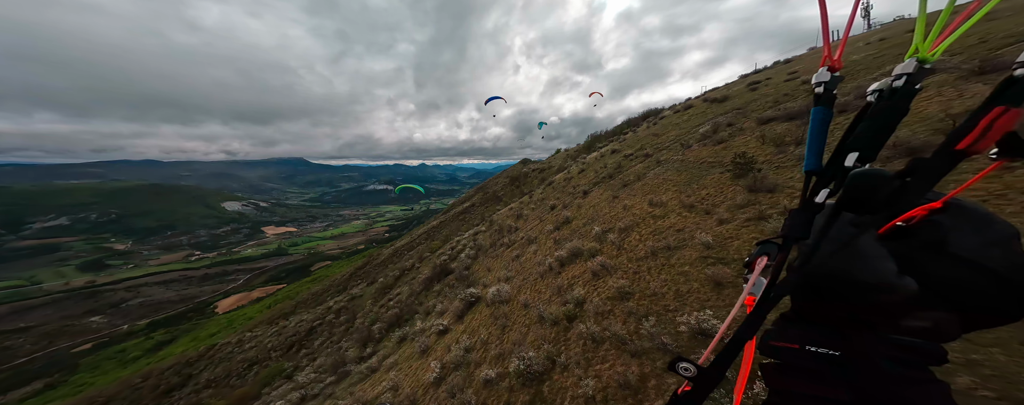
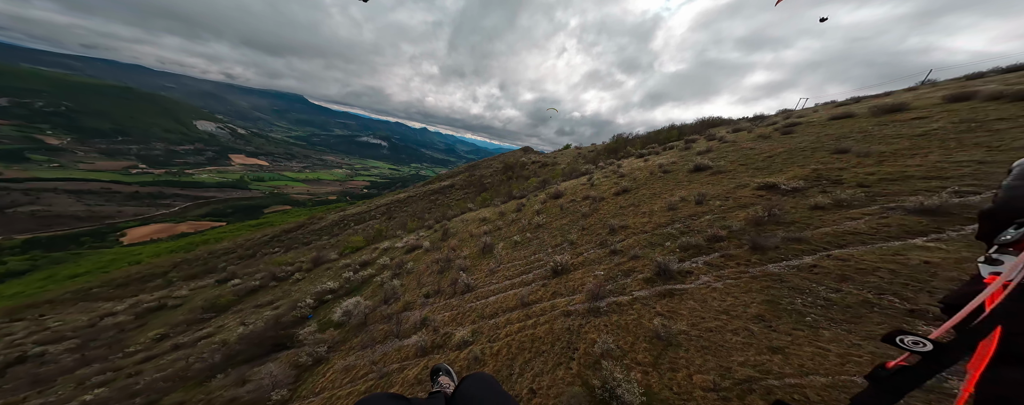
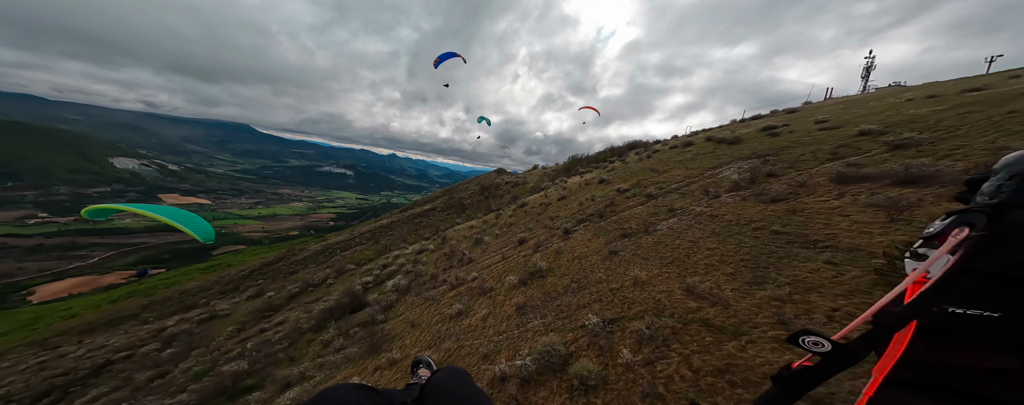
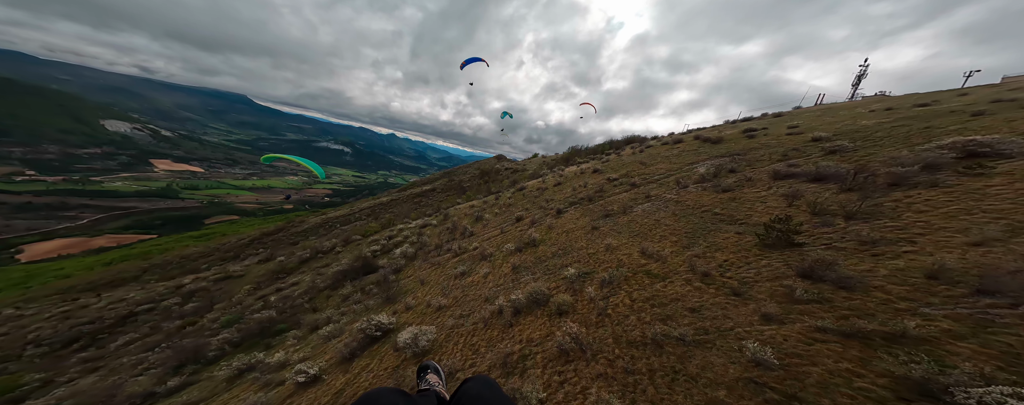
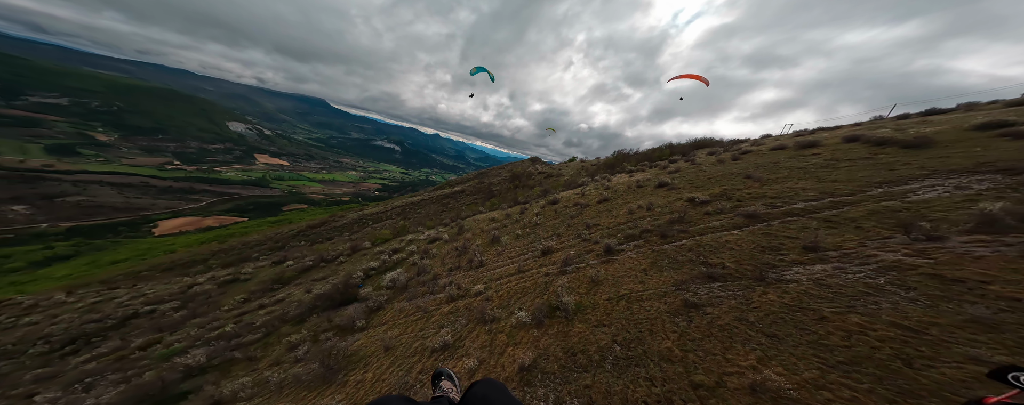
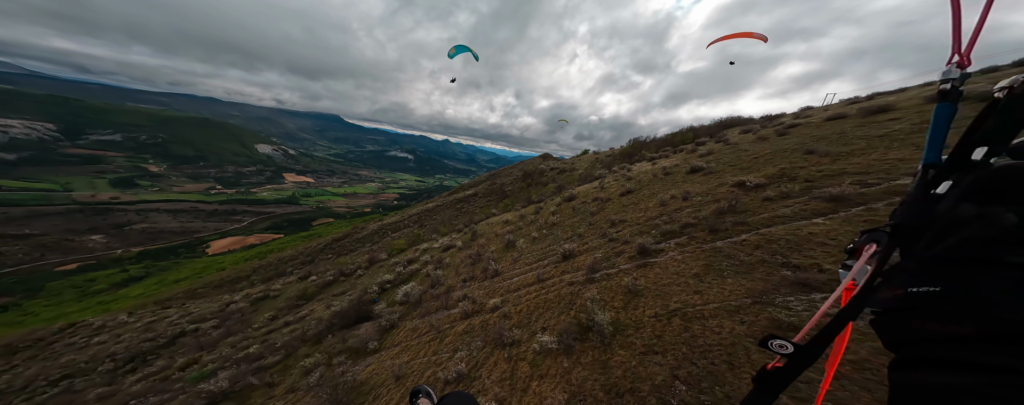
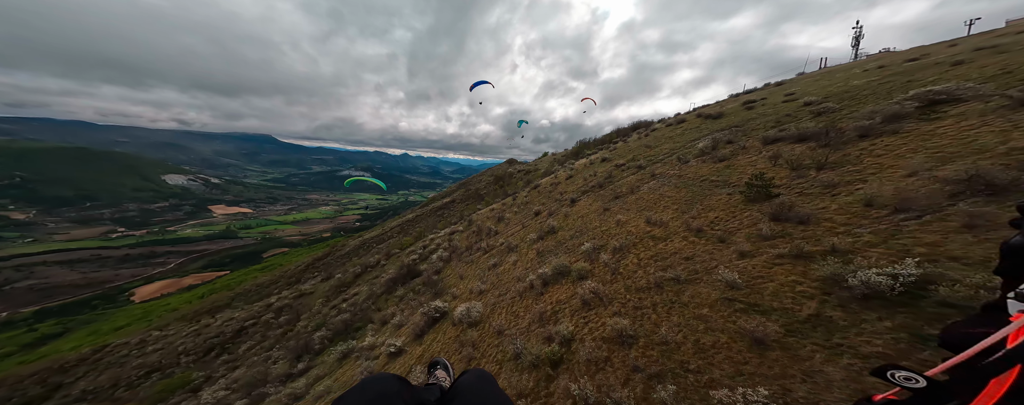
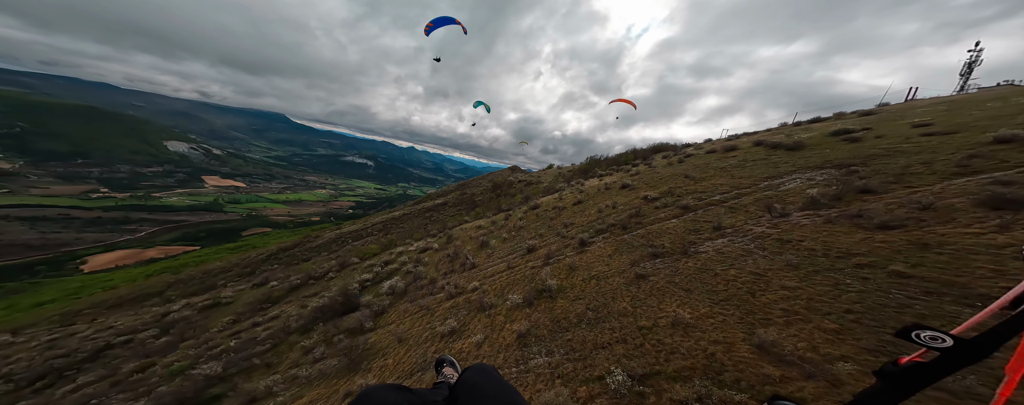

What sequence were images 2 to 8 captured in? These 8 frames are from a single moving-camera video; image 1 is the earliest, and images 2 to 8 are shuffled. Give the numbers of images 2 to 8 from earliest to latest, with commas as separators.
7, 4, 3, 8, 5, 6, 2
